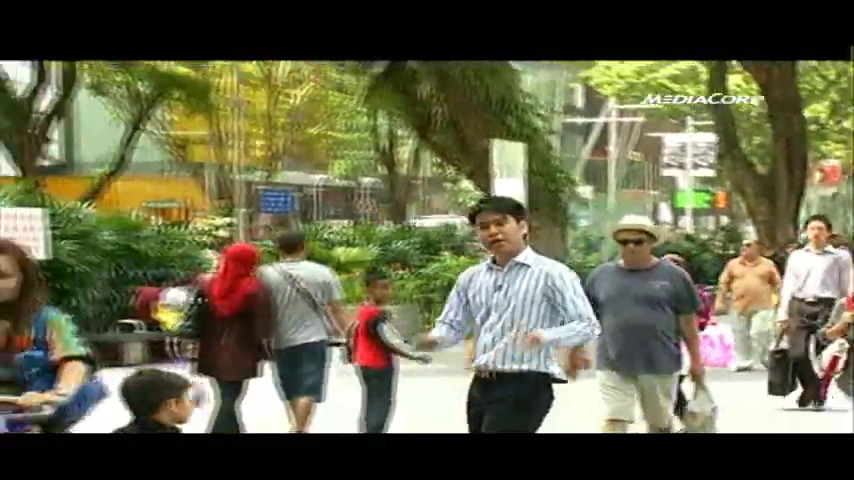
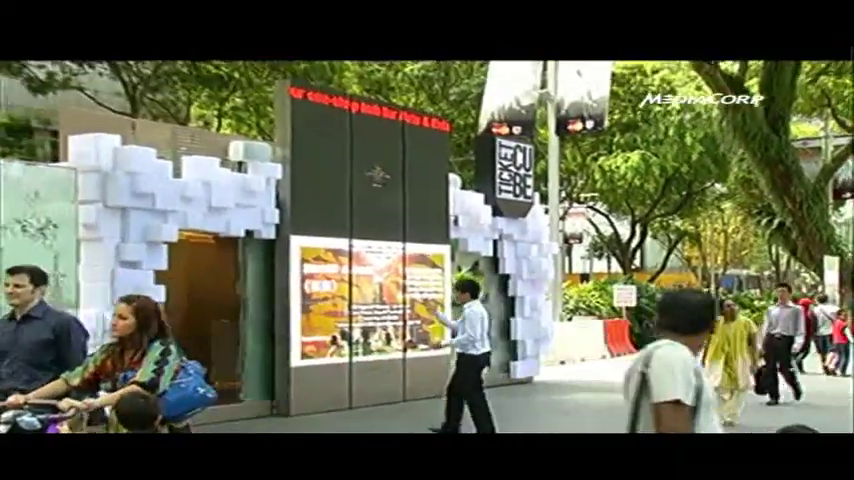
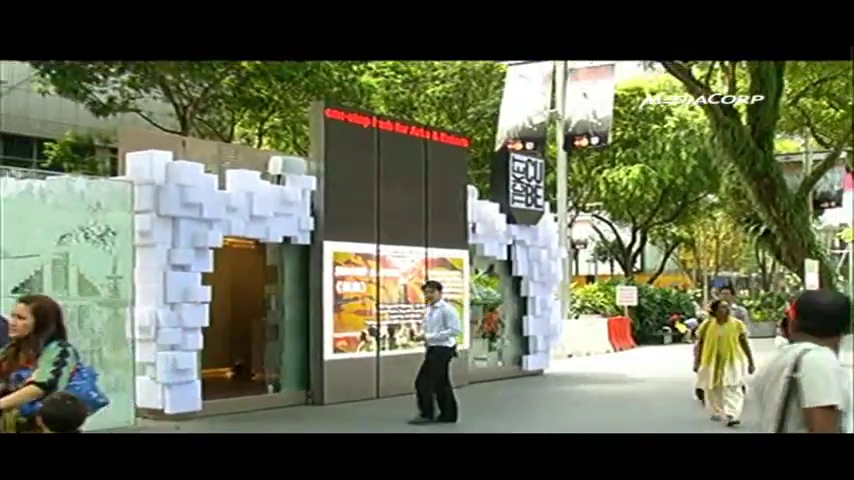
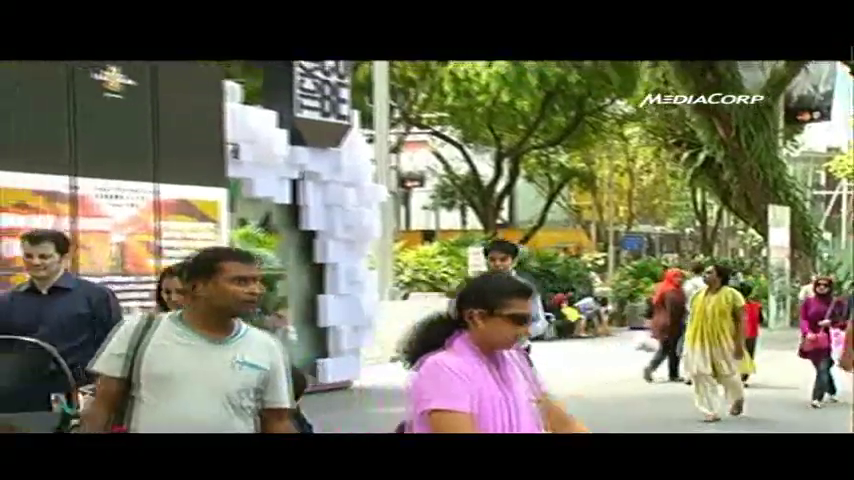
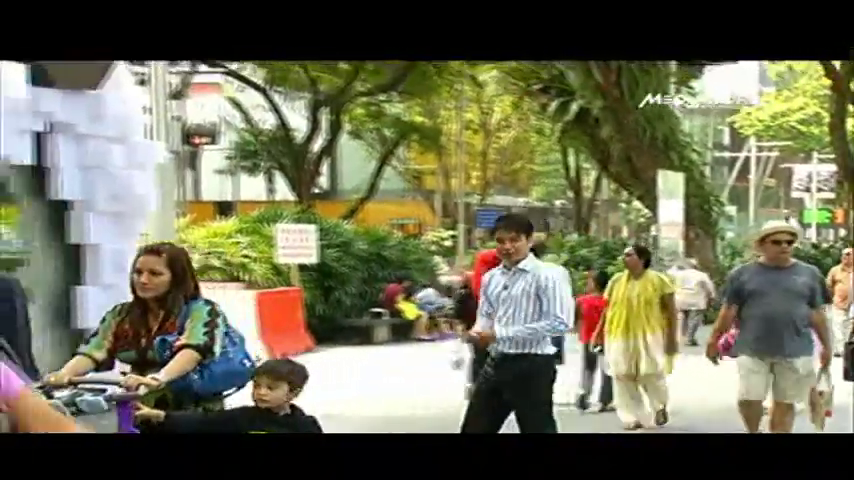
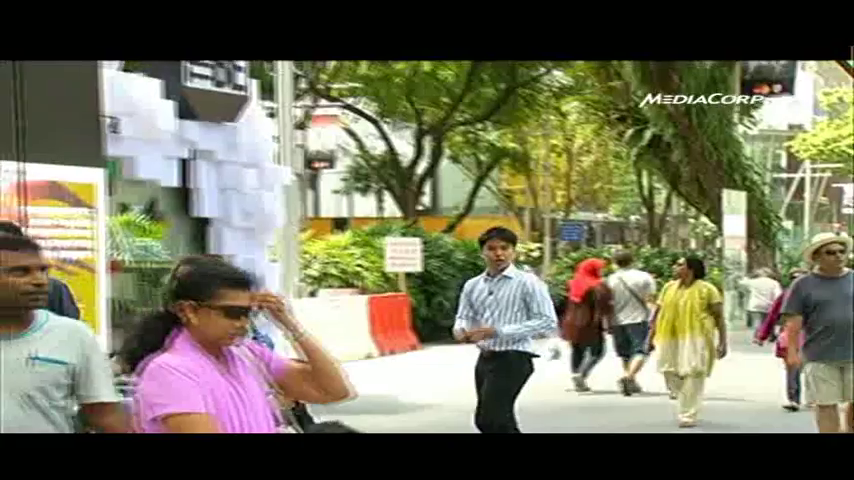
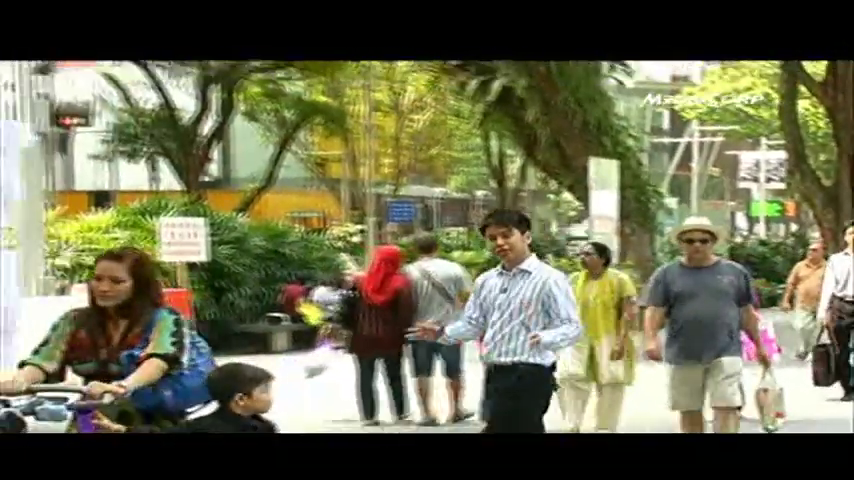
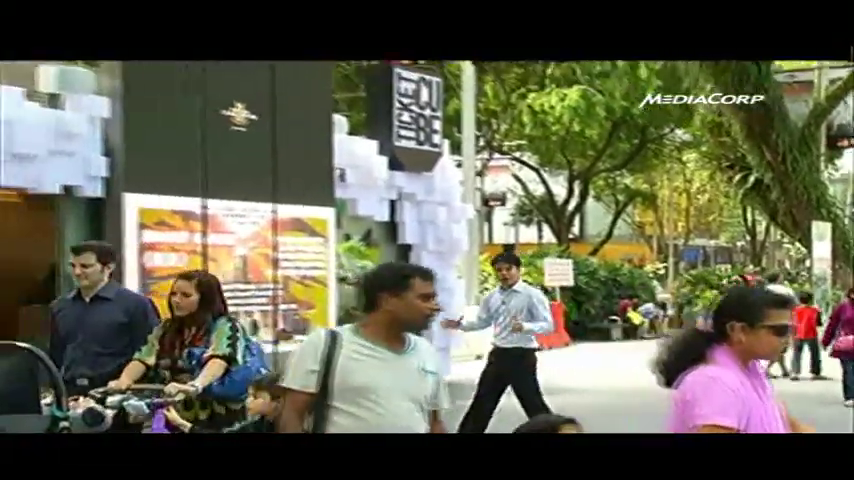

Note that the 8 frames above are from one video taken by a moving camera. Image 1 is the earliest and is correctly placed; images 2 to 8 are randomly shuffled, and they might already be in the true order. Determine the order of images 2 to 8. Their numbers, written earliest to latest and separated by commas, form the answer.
7, 5, 6, 4, 8, 2, 3
